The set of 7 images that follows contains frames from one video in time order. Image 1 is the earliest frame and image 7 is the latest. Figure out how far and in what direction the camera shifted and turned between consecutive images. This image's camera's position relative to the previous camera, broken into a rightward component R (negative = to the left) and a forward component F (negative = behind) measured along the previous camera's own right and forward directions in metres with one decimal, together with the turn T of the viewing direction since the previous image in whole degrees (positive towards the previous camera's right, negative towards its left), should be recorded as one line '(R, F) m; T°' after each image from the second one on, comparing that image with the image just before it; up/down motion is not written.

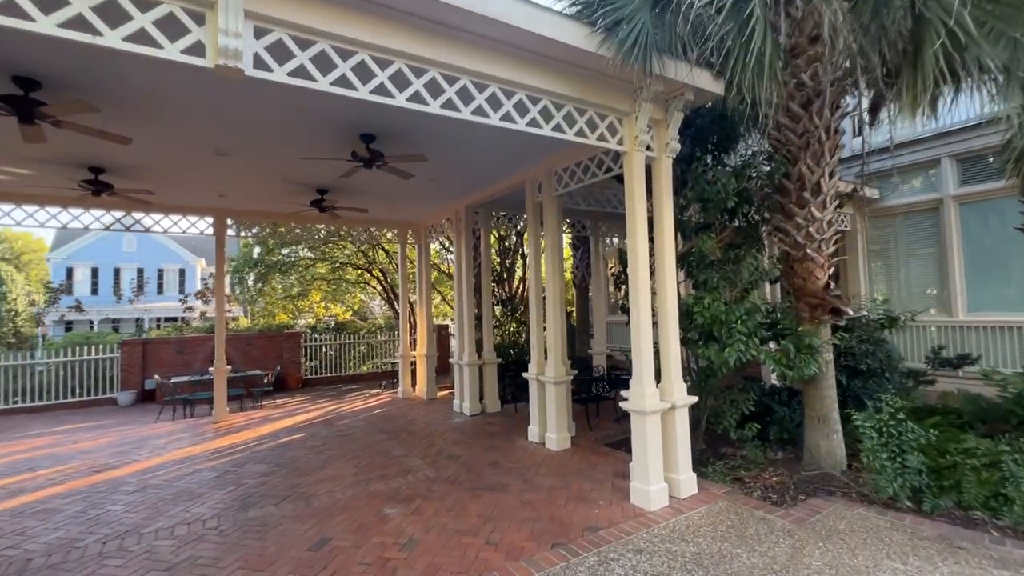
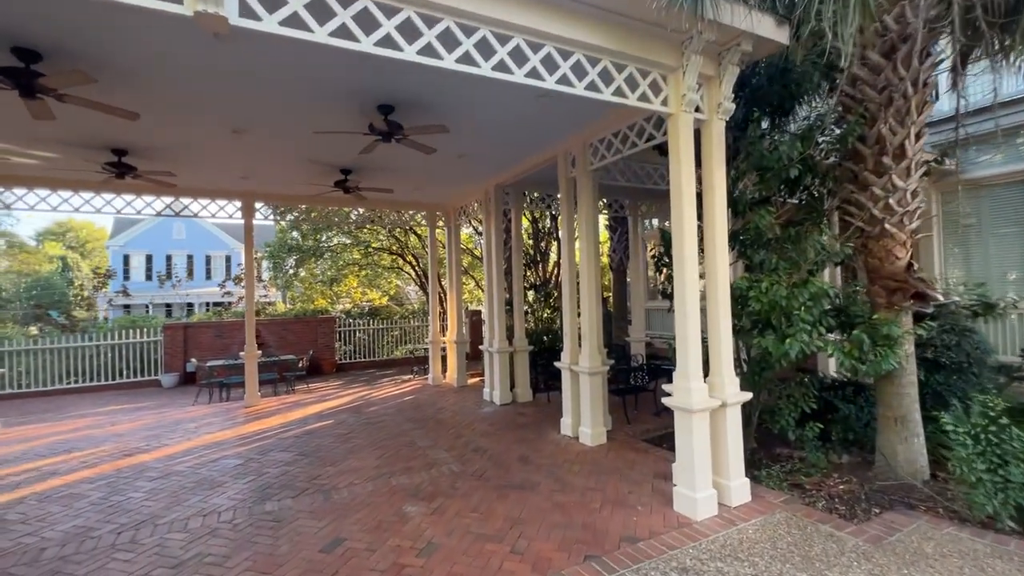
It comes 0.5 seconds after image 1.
(+0.1, +0.4) m; -4°
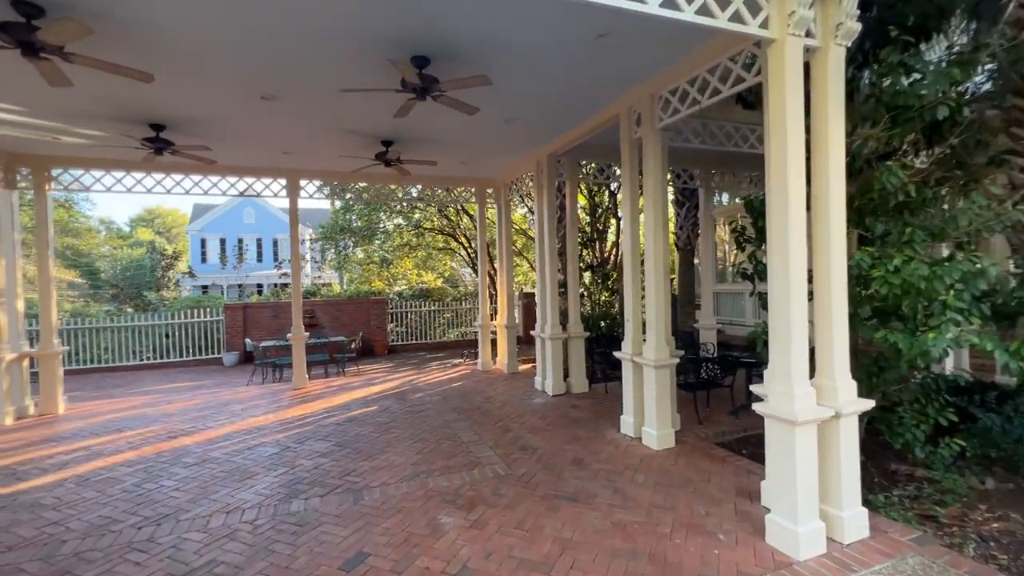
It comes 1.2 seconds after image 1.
(0.0, +0.6) m; -7°
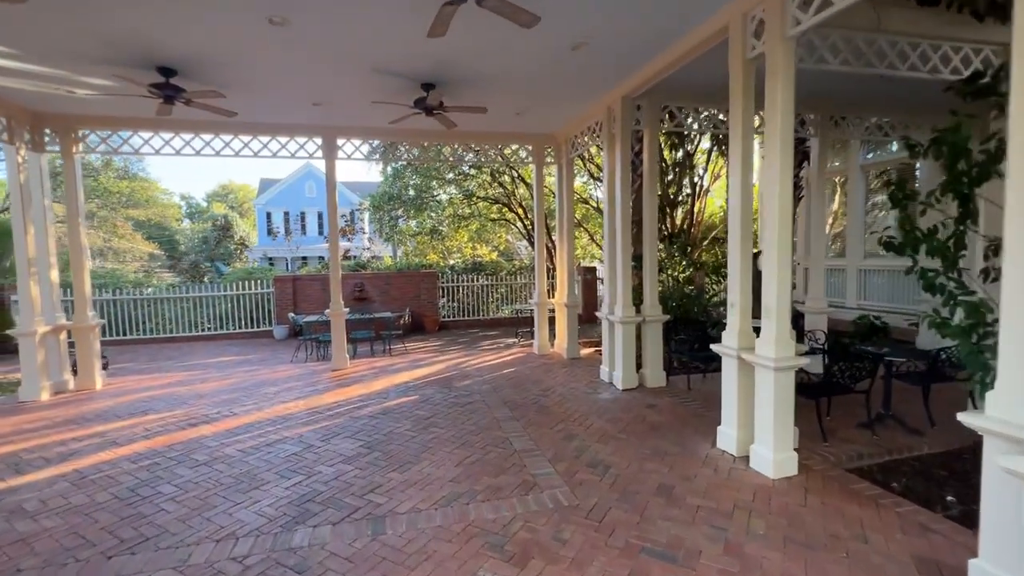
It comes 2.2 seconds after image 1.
(-0.1, +1.0) m; -7°
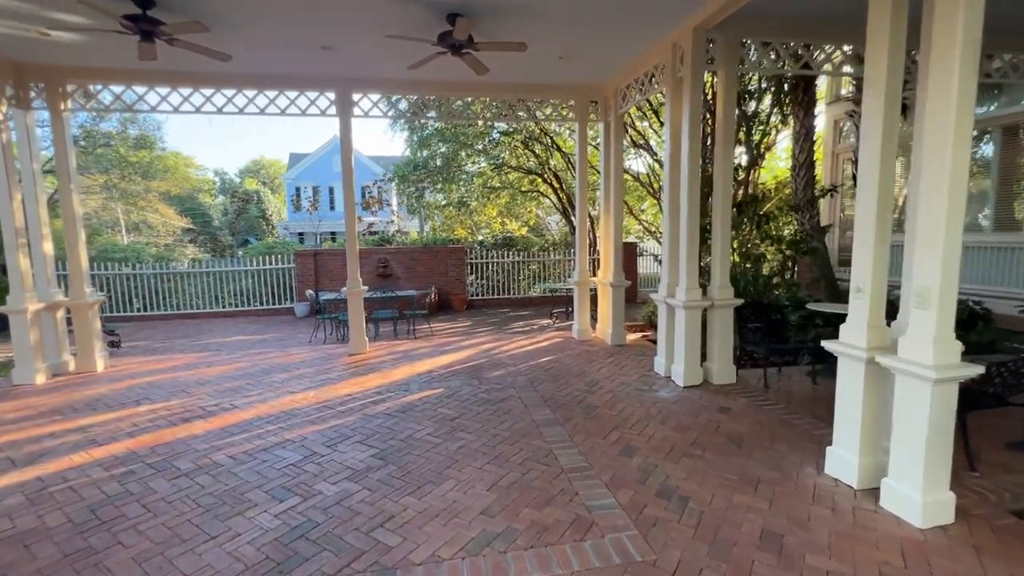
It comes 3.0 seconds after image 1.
(-0.1, +0.8) m; -3°
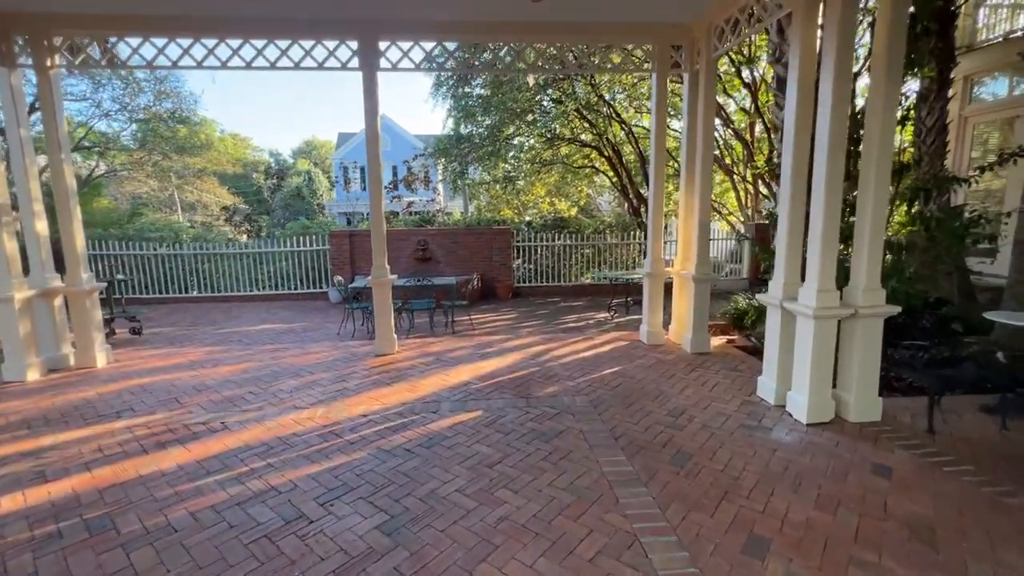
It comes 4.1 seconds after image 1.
(-0.1, +1.1) m; -5°
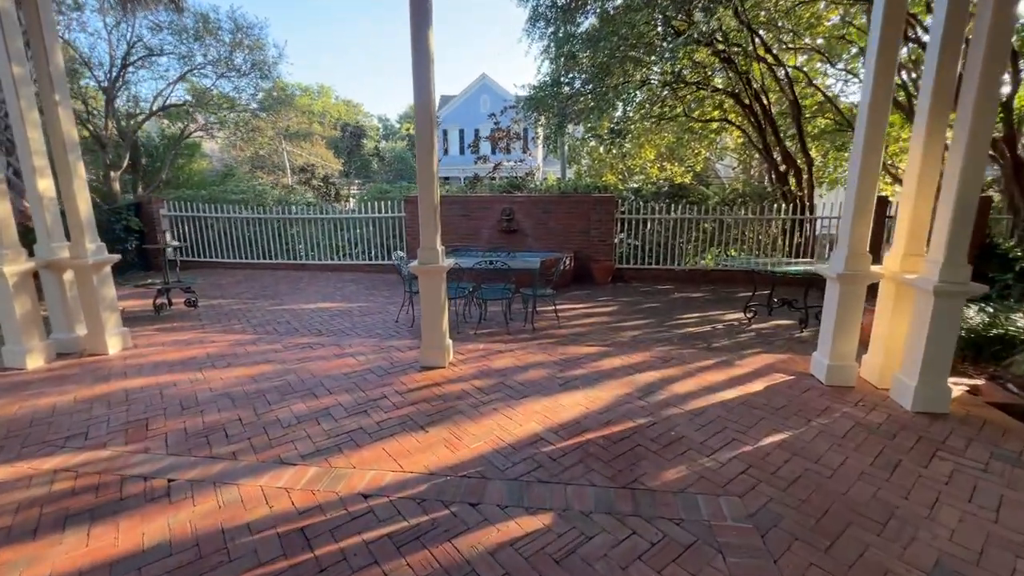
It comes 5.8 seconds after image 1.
(0.0, +1.6) m; -12°
